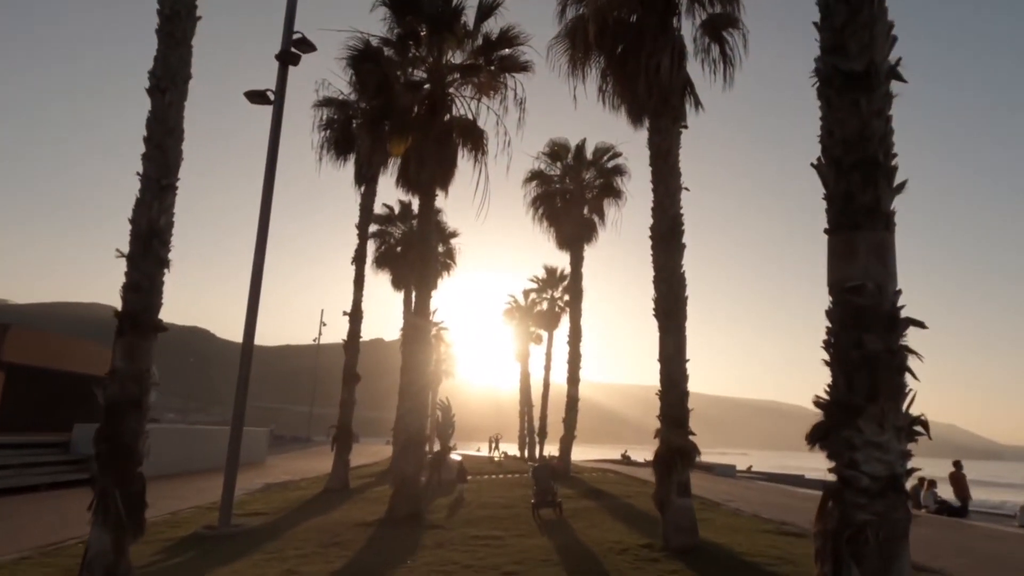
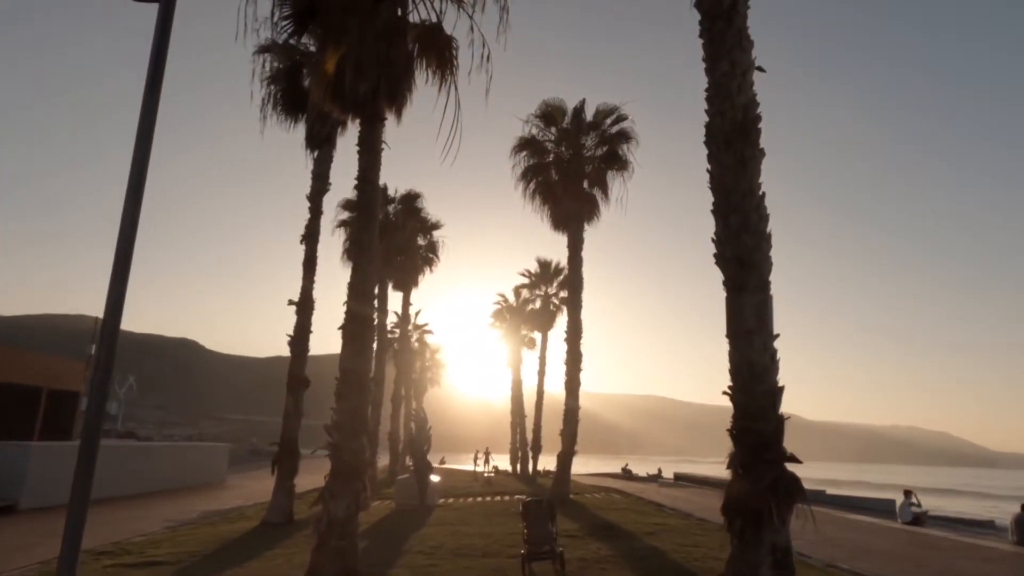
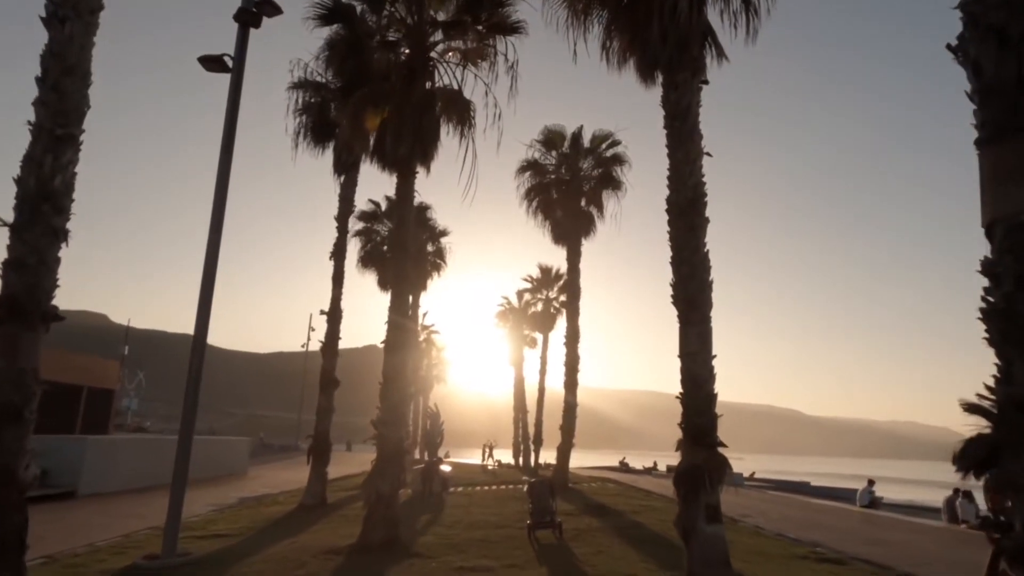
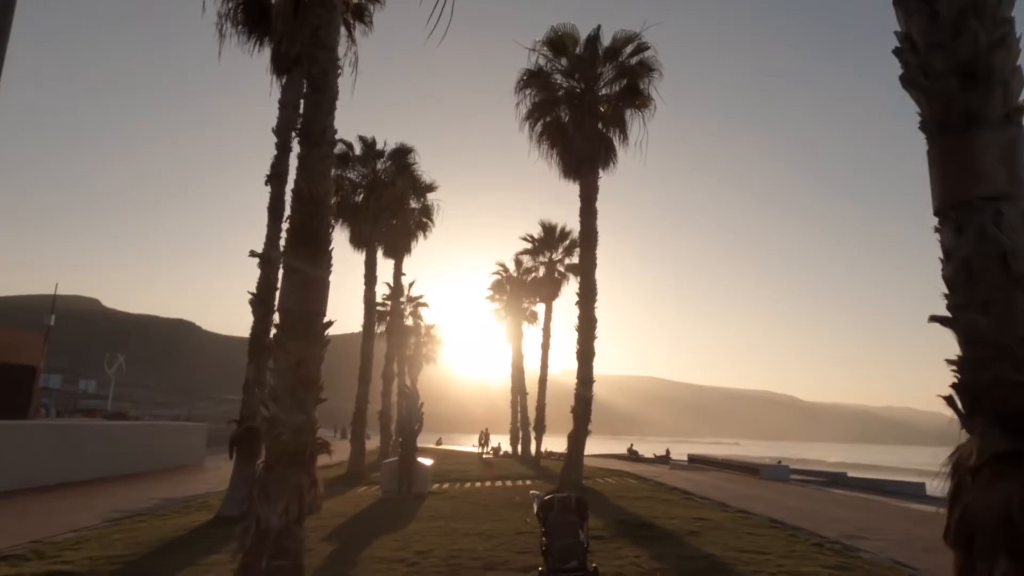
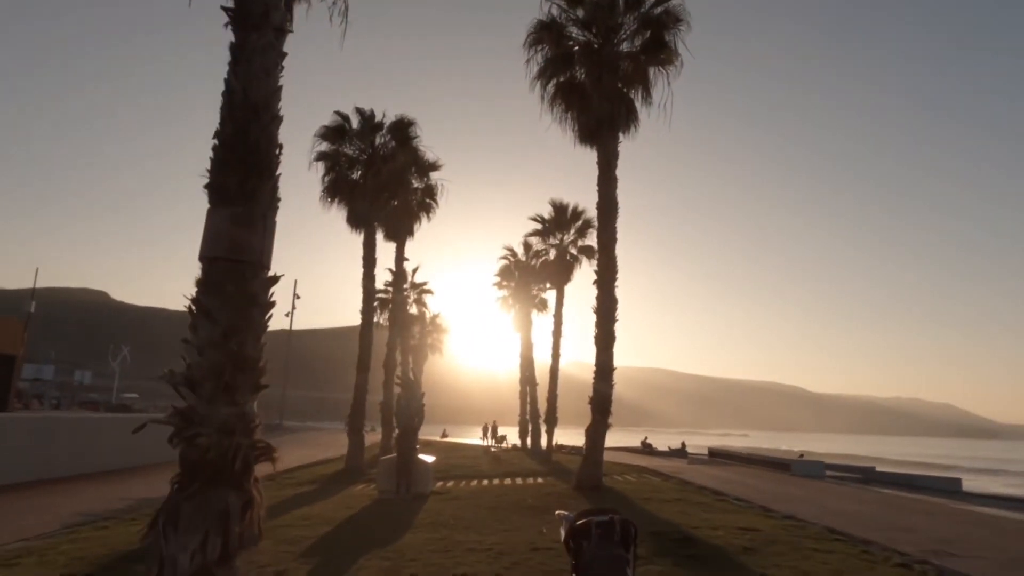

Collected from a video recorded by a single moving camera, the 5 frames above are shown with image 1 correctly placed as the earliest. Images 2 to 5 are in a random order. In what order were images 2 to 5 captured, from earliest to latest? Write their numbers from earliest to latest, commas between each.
3, 2, 4, 5
